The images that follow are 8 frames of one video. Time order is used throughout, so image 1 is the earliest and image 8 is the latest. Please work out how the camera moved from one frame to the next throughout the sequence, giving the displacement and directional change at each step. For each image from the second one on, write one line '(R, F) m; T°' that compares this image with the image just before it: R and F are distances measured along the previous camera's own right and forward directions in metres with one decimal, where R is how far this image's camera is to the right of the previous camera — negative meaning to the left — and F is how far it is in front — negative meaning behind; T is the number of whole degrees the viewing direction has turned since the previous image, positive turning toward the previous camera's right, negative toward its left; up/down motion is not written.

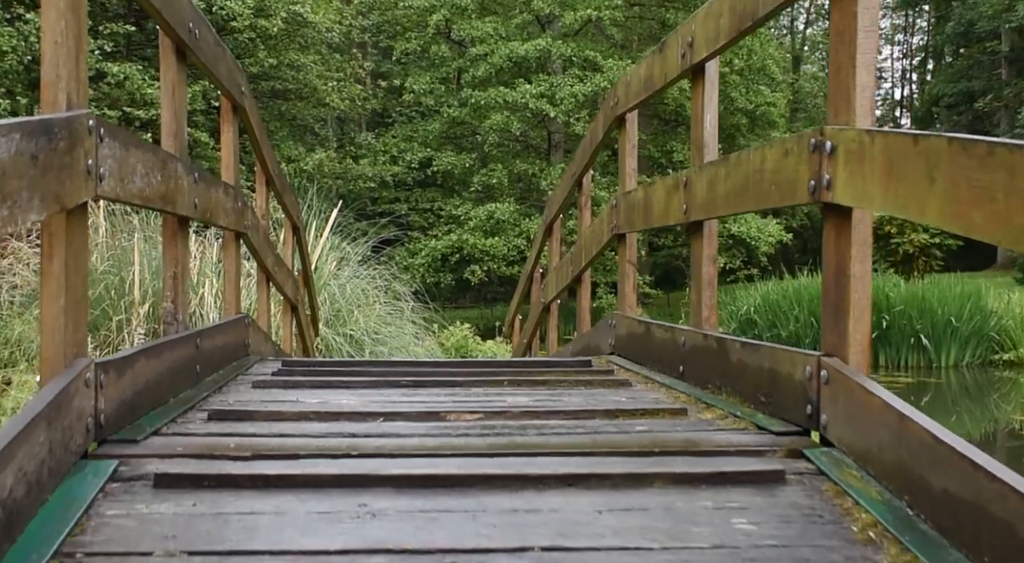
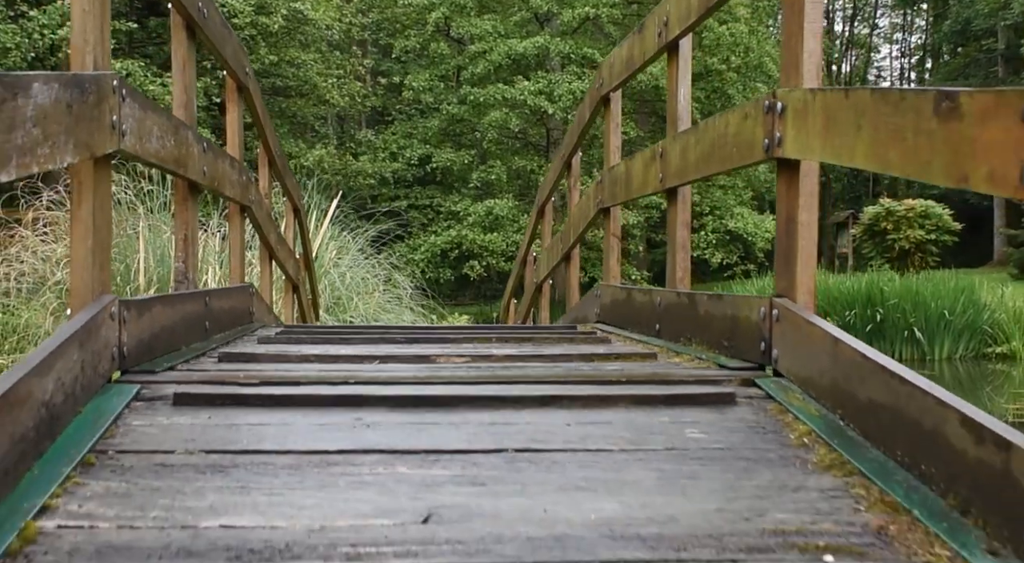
(0.0, -0.2) m; 0°
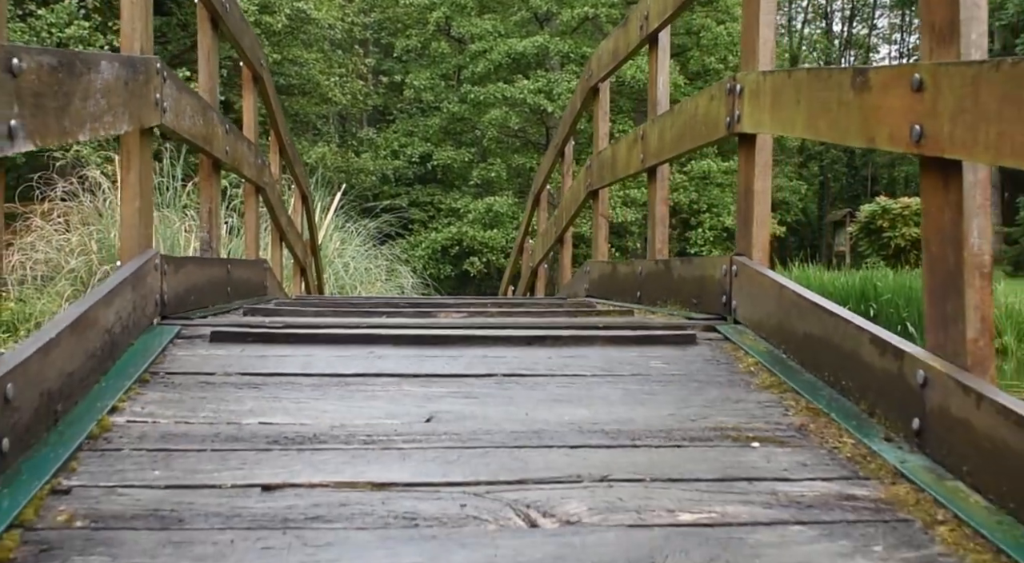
(0.0, -0.3) m; 0°
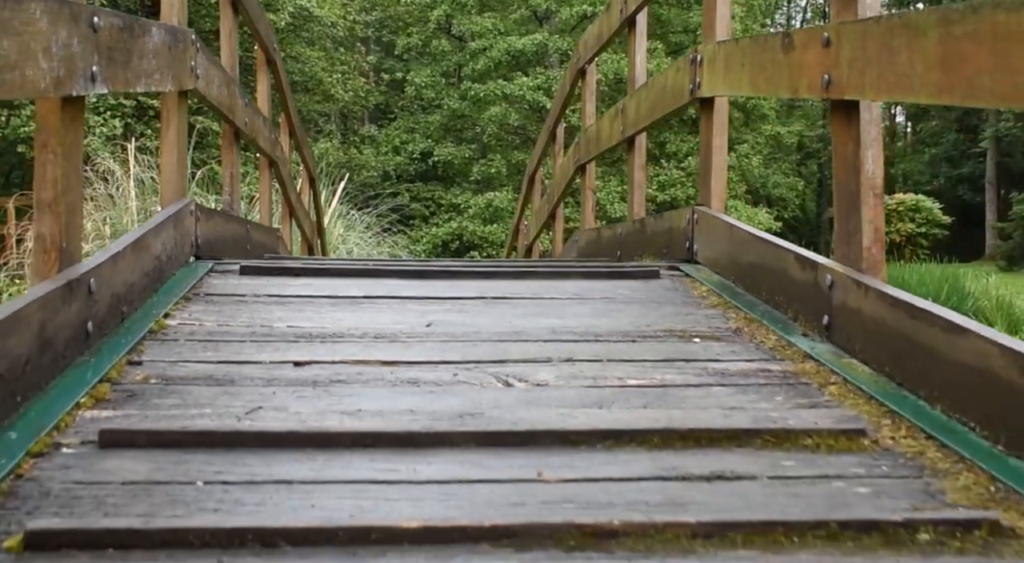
(0.0, -0.4) m; 0°
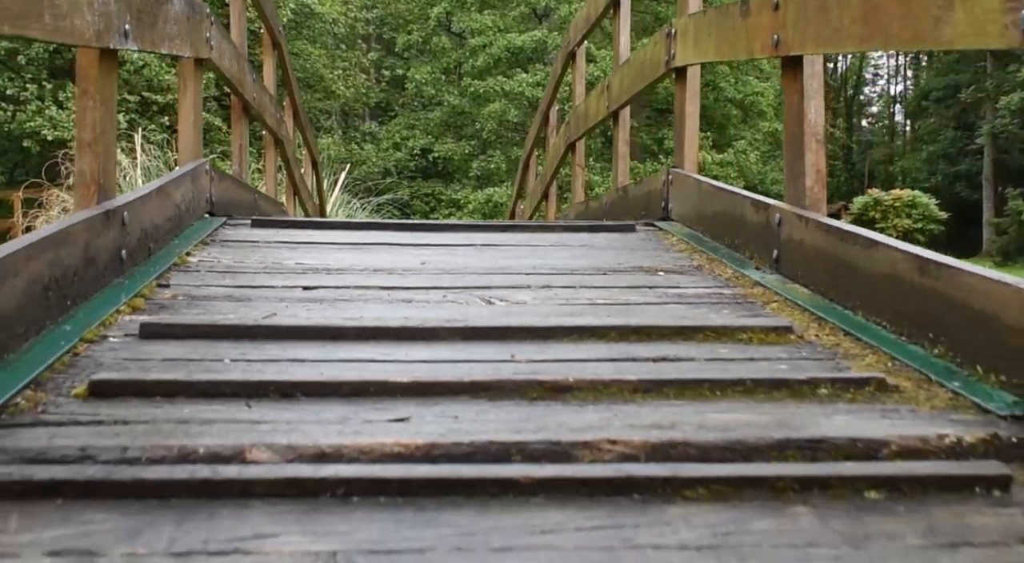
(0.0, -0.3) m; 0°
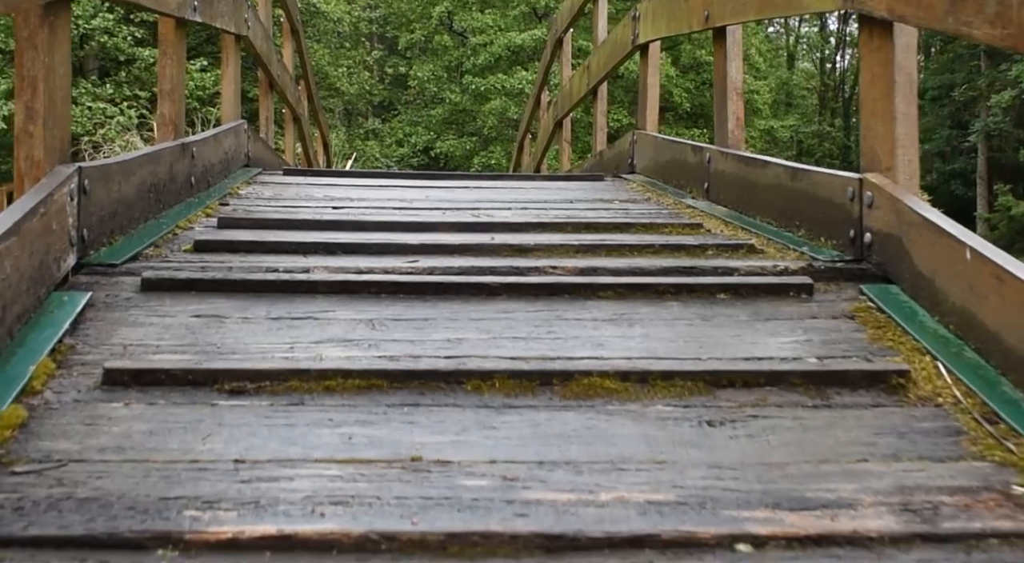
(+0.1, -0.6) m; 0°
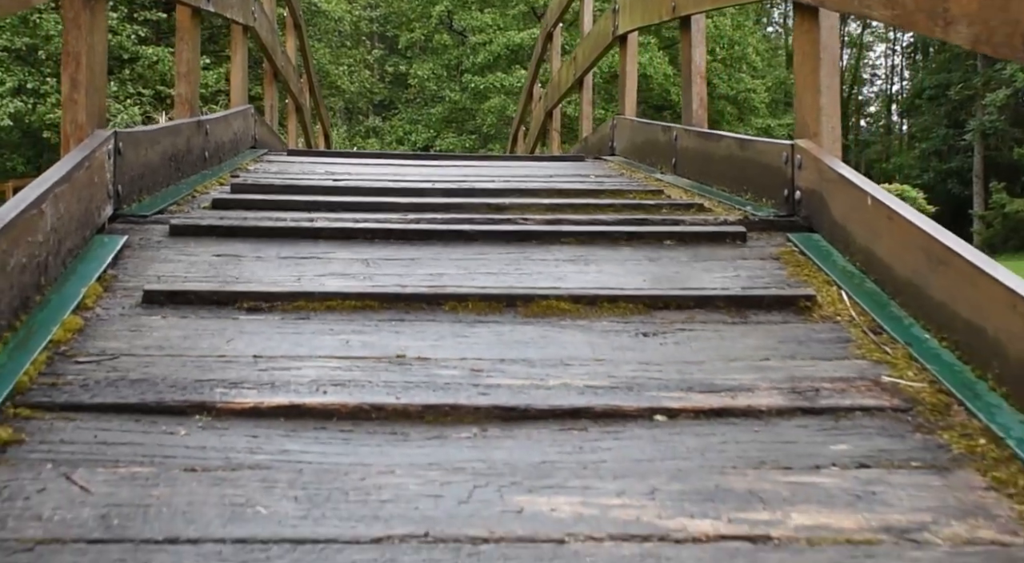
(+0.1, -0.3) m; 0°
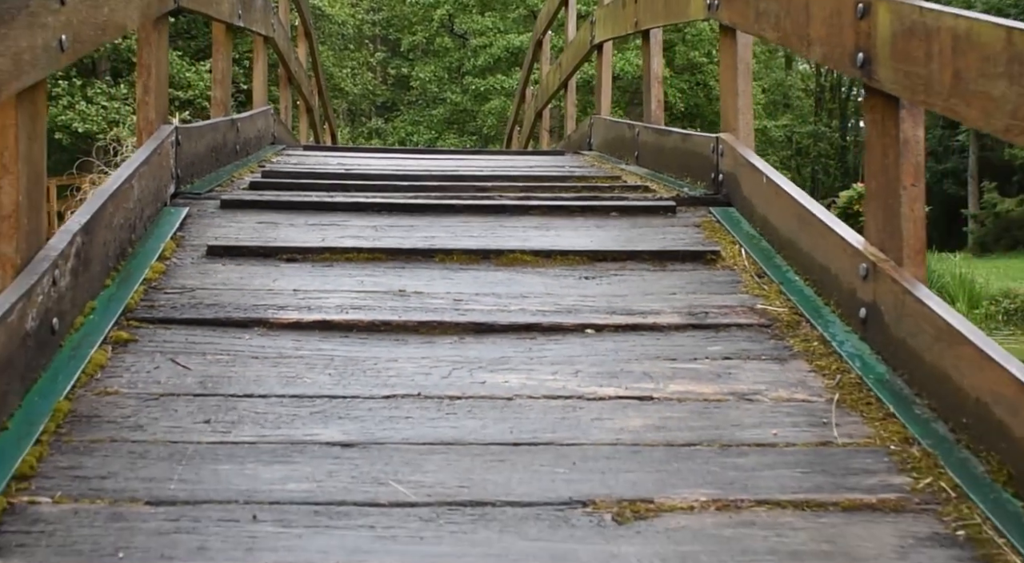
(+0.1, -0.5) m; 0°
